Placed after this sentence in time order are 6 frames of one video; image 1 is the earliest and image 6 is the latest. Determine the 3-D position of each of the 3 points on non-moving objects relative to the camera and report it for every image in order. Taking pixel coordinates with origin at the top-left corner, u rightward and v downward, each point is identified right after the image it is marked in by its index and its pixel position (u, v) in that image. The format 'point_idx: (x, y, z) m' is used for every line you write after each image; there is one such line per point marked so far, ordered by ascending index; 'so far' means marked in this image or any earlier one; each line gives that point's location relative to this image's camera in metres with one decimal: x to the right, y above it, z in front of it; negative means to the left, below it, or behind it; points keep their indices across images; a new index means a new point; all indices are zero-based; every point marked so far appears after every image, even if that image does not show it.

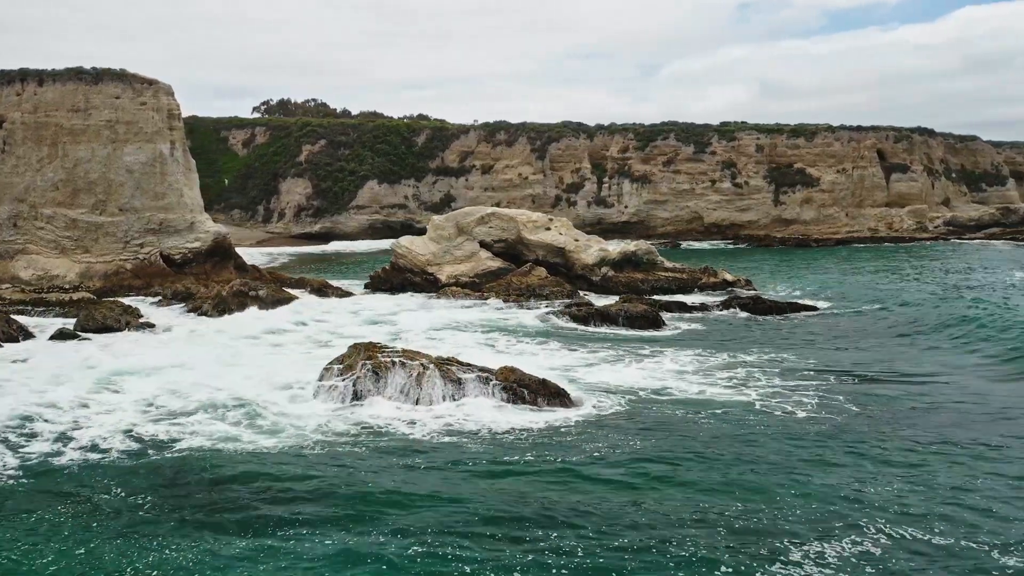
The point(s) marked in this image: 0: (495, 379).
0: (-0.3, -1.4, +11.8) m
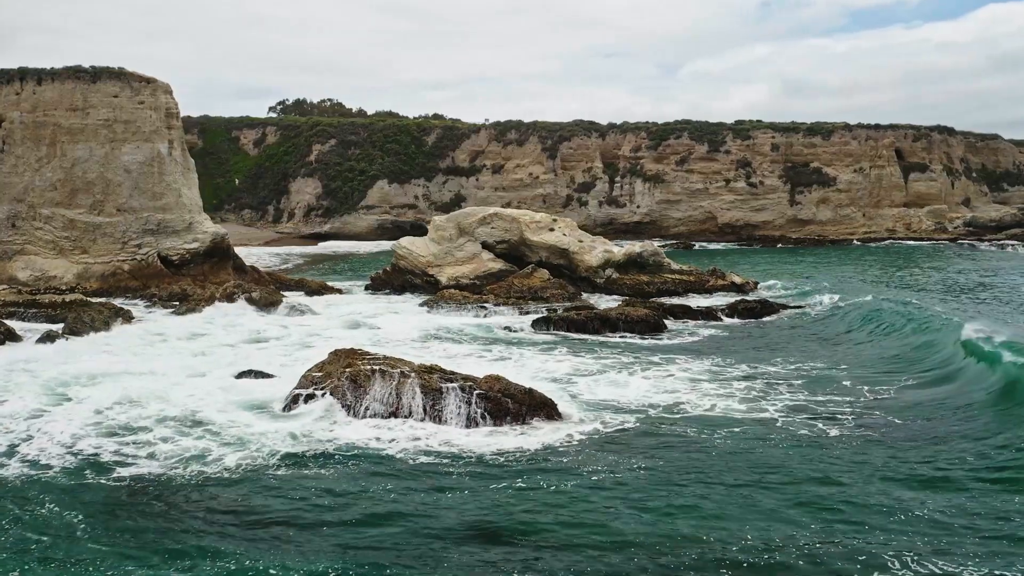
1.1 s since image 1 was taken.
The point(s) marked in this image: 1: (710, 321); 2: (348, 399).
0: (-0.5, -1.4, +11.2) m
1: (+4.9, -0.7, +19.8) m
2: (-2.4, -1.6, +11.1) m
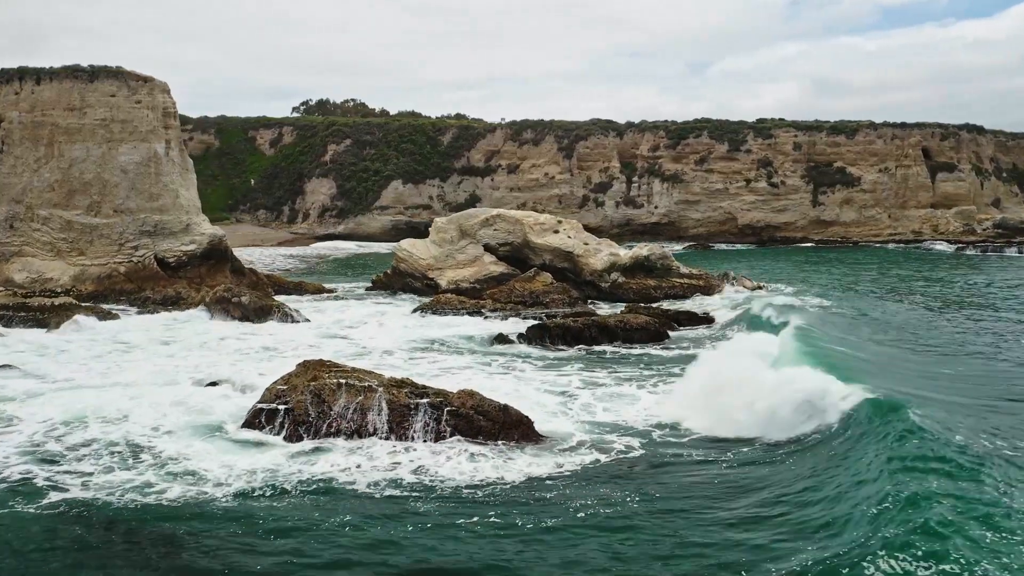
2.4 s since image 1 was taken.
0: (-0.8, -1.6, +10.4) m
1: (+4.9, -0.9, +18.9) m
2: (-2.7, -1.7, +10.4) m
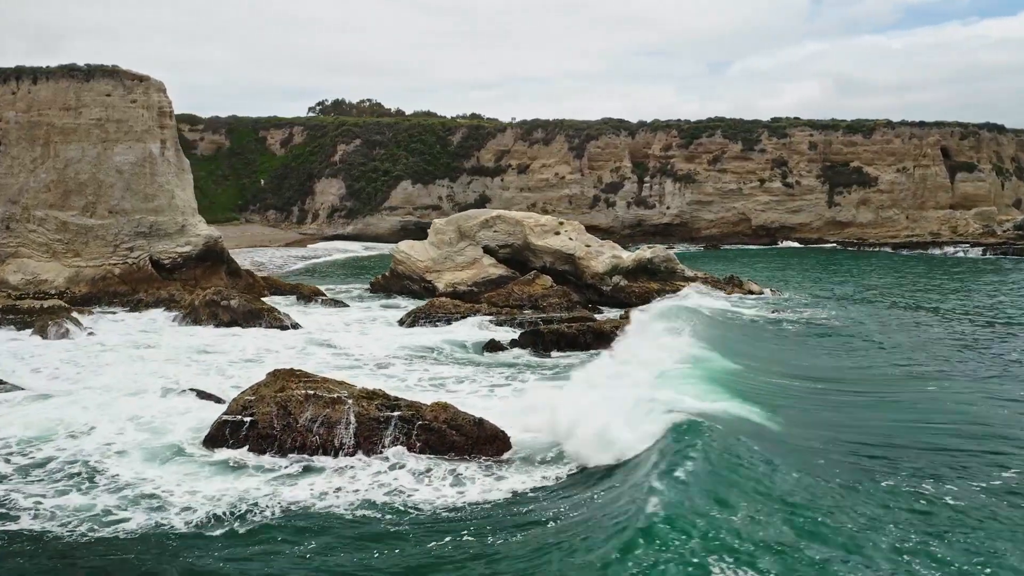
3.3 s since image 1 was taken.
0: (-1.1, -1.7, +9.8) m
1: (+4.7, -1.0, +18.2) m
2: (-3.0, -1.8, +9.9) m
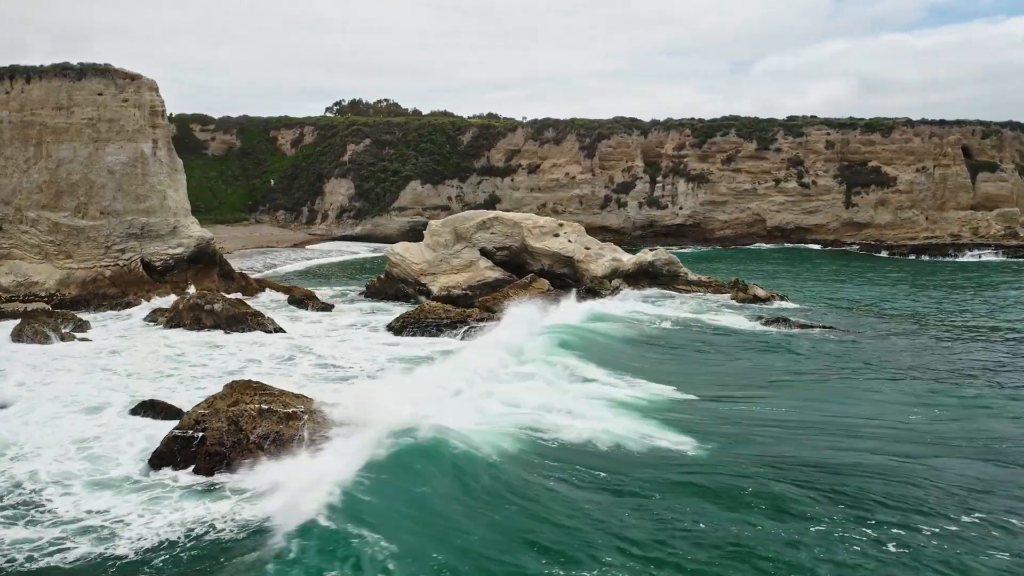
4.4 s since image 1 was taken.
0: (-1.5, -1.8, +9.2) m
1: (+4.5, -1.1, +17.3) m
2: (-3.4, -1.9, +9.3) m
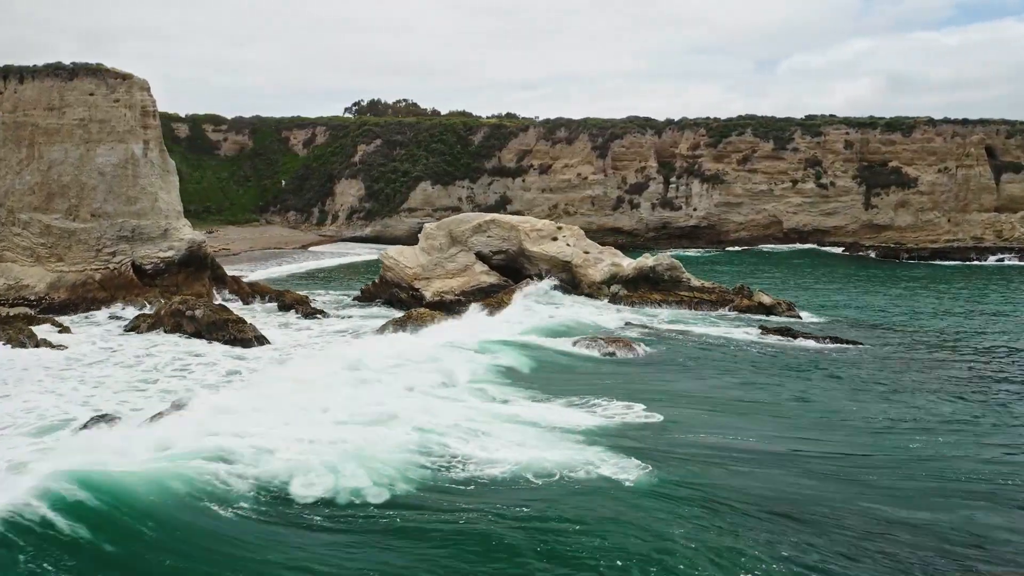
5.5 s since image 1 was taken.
0: (-2.0, -1.9, +8.5) m
1: (+4.3, -1.3, +16.5) m
2: (-3.9, -2.0, +8.7) m
